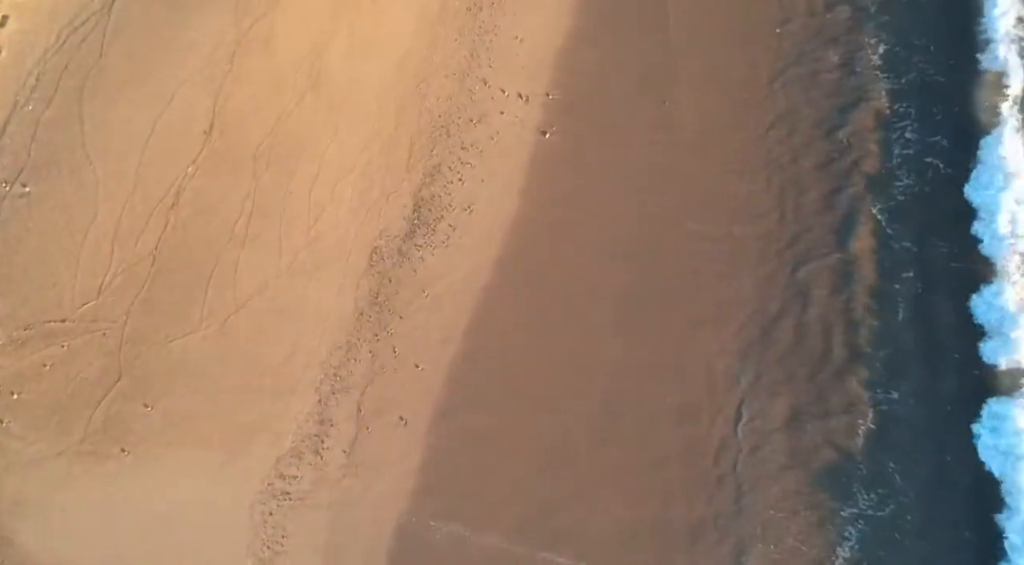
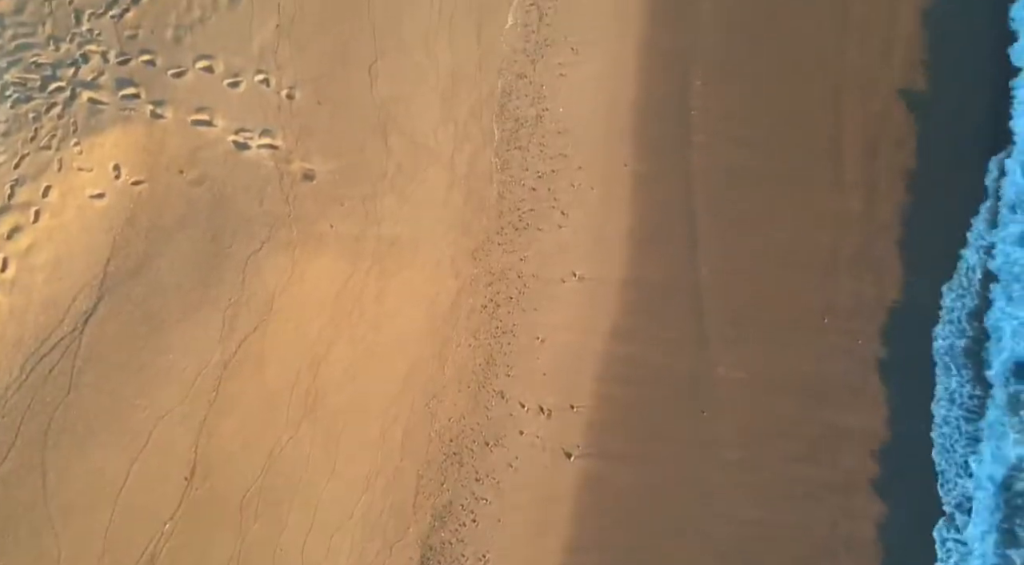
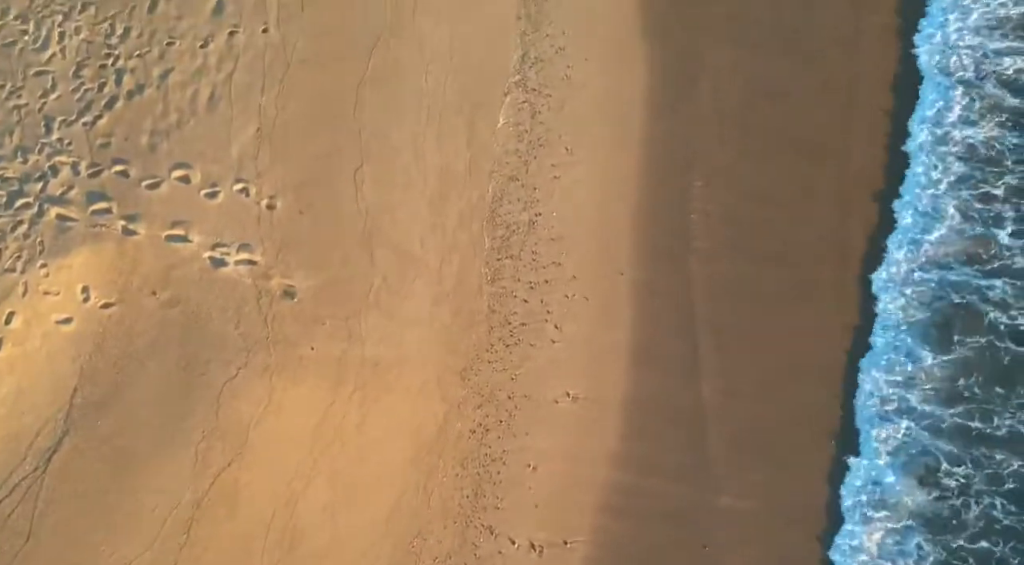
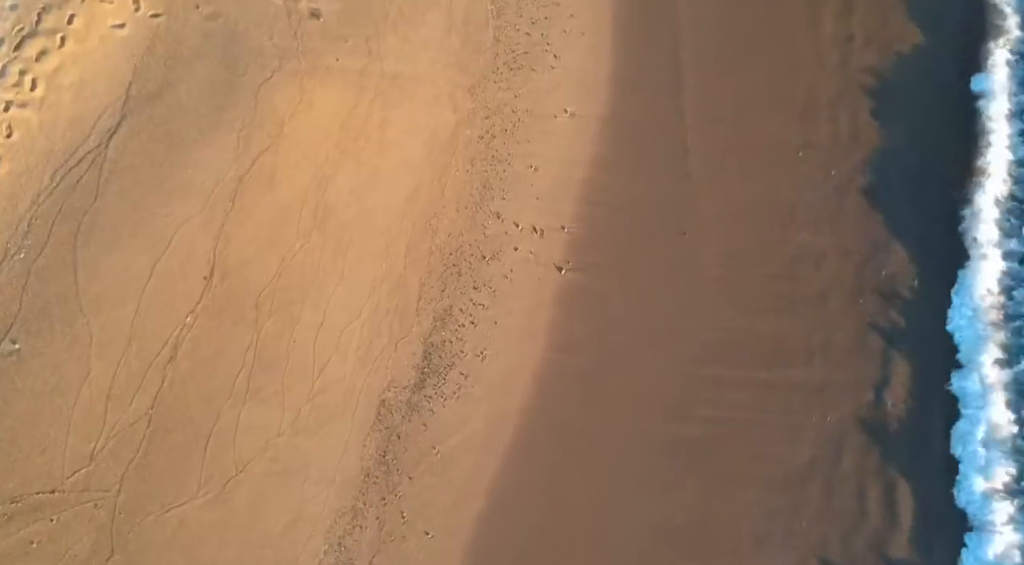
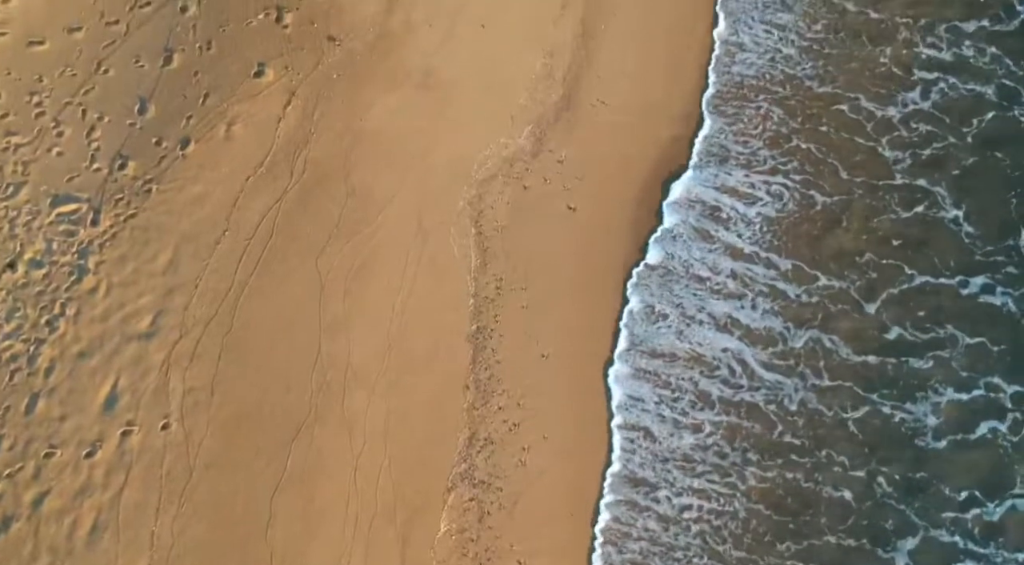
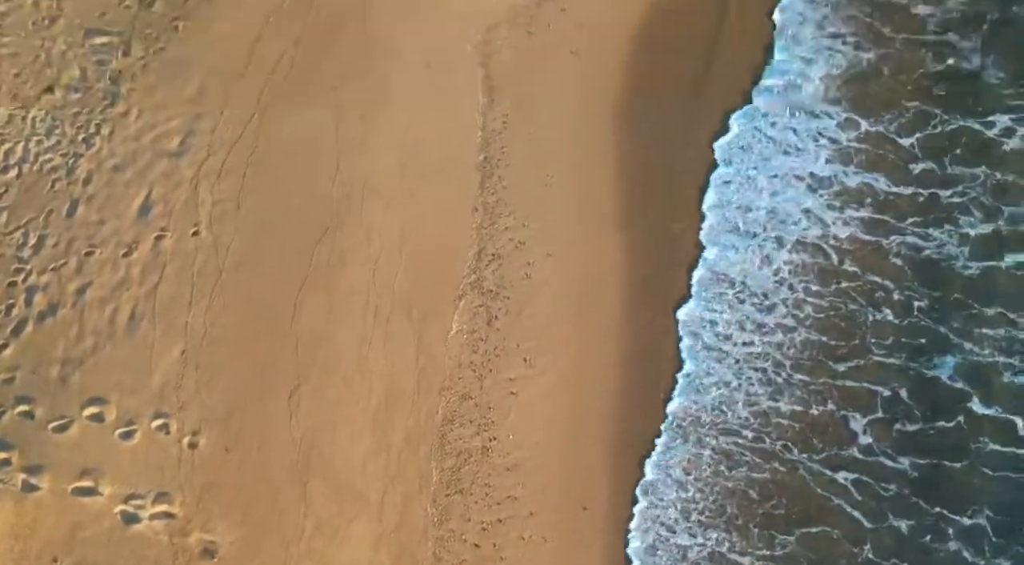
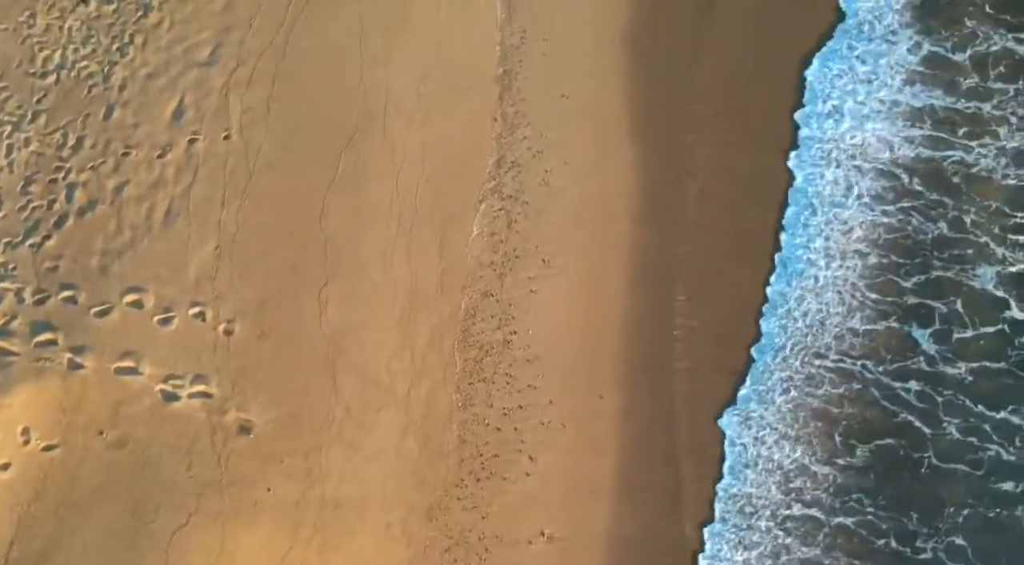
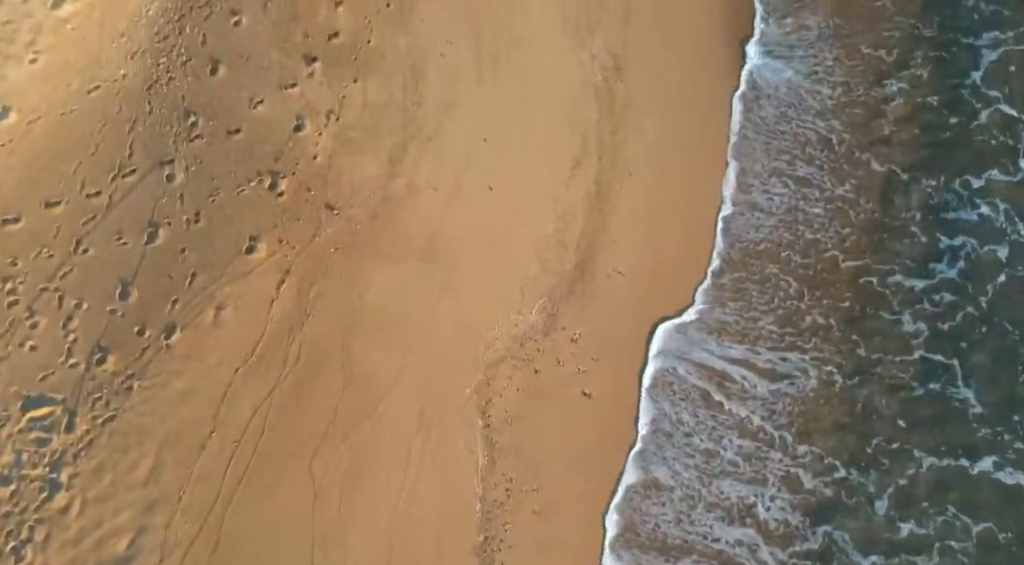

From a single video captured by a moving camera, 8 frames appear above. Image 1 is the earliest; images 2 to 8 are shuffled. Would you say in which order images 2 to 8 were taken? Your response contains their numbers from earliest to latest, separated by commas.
4, 2, 3, 7, 6, 5, 8
